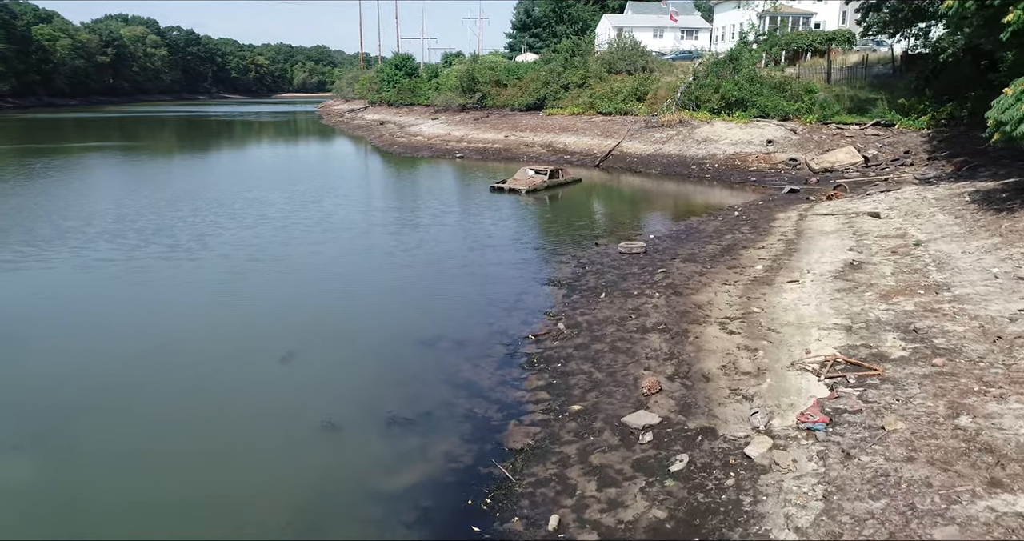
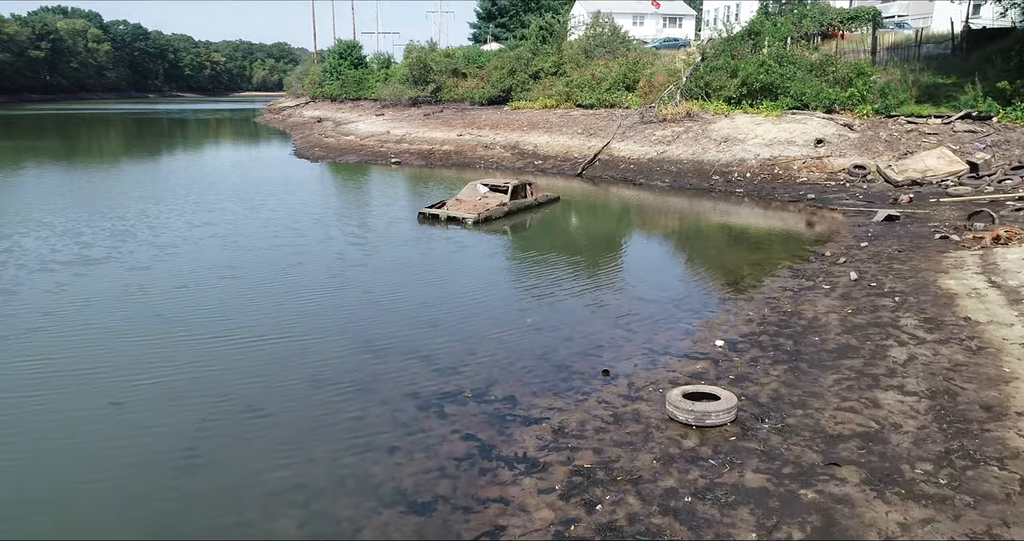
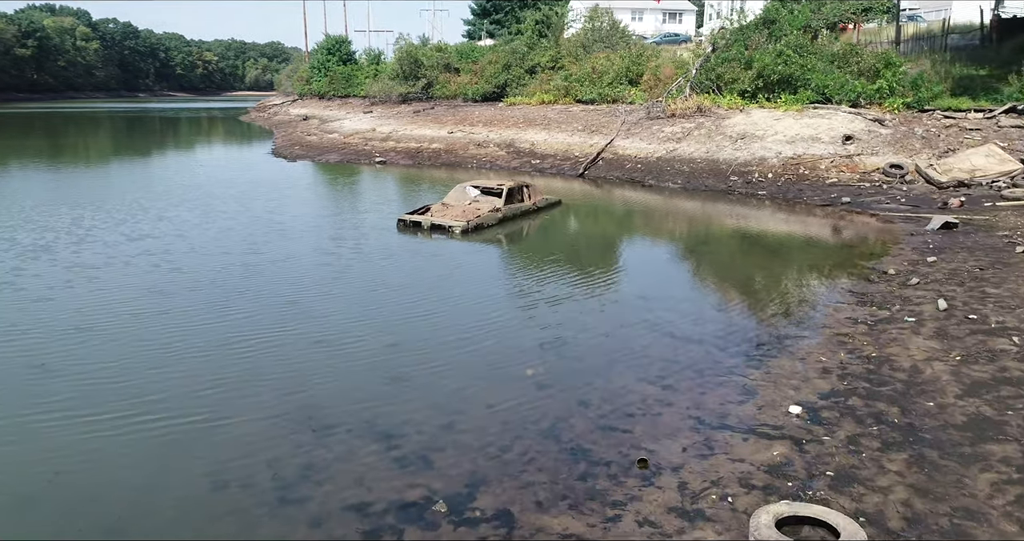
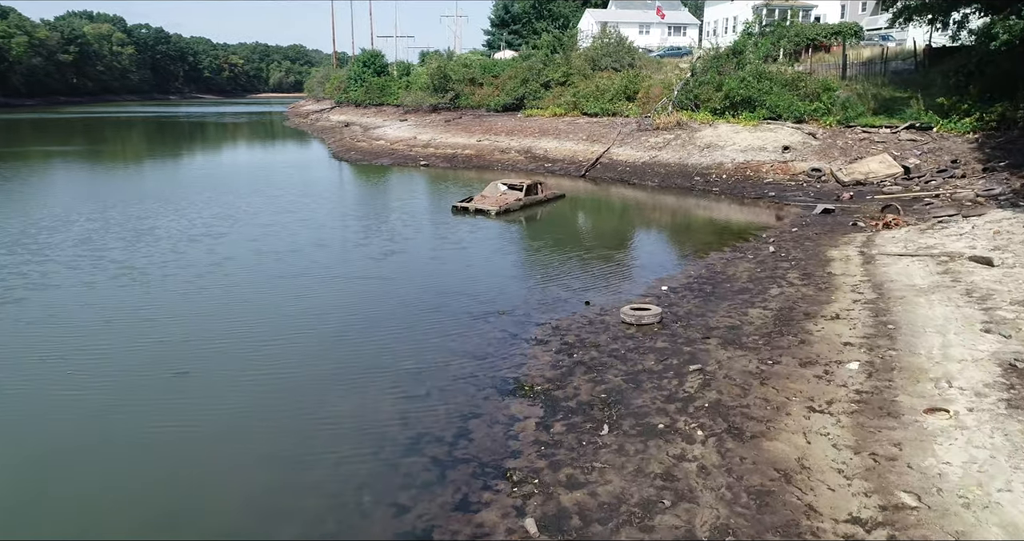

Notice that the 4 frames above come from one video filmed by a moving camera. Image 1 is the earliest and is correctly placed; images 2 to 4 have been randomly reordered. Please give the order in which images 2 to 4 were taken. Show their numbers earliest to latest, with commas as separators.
4, 2, 3
